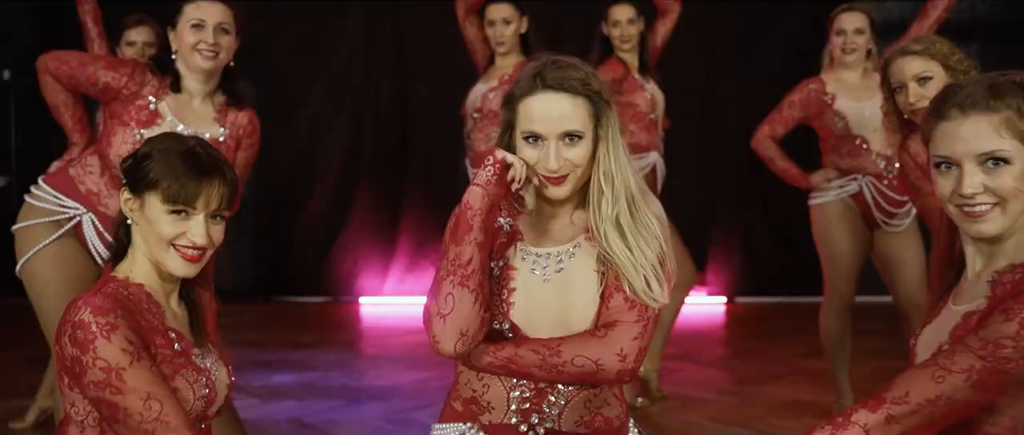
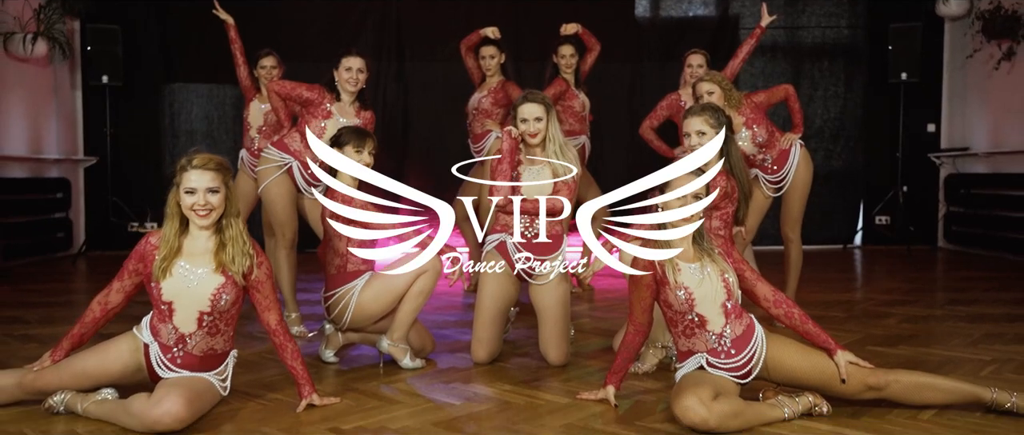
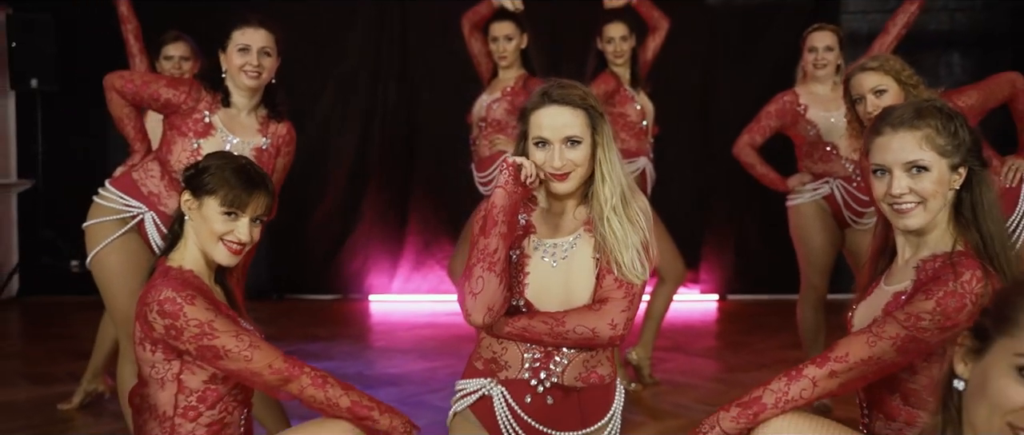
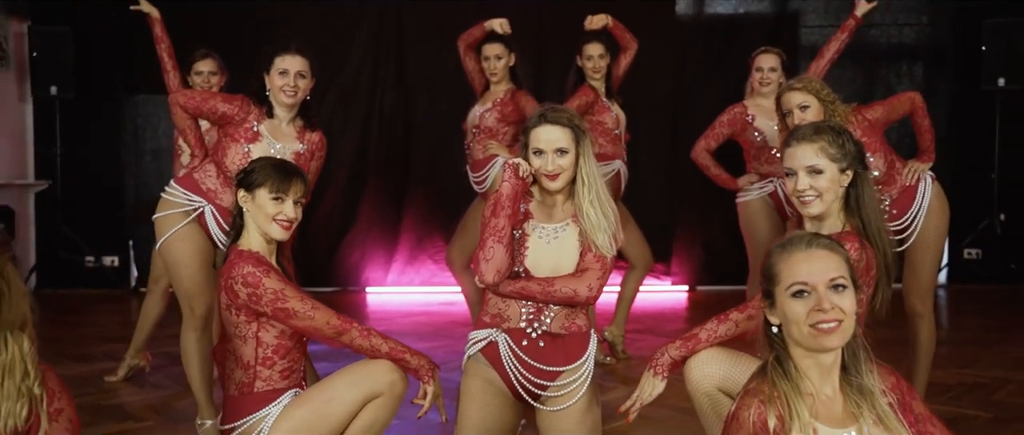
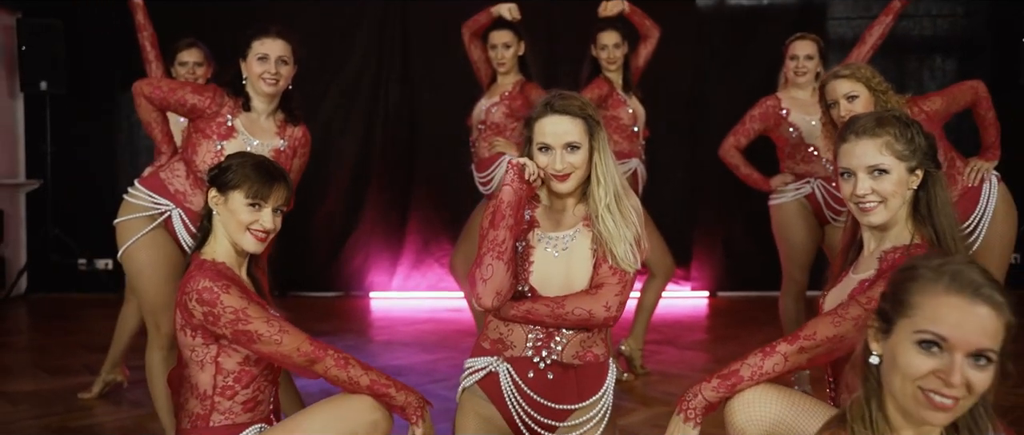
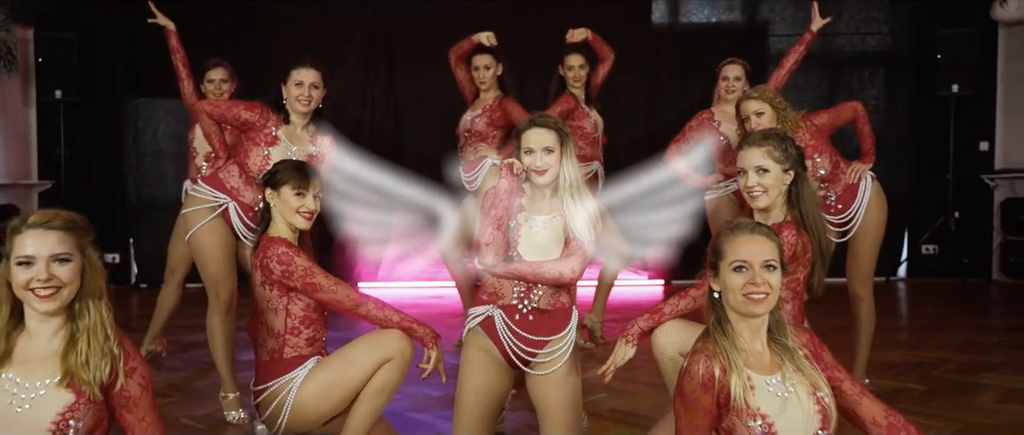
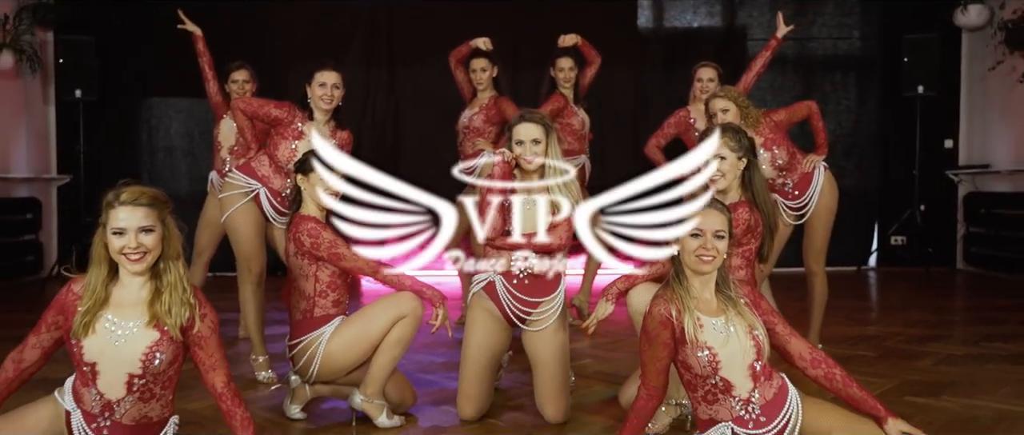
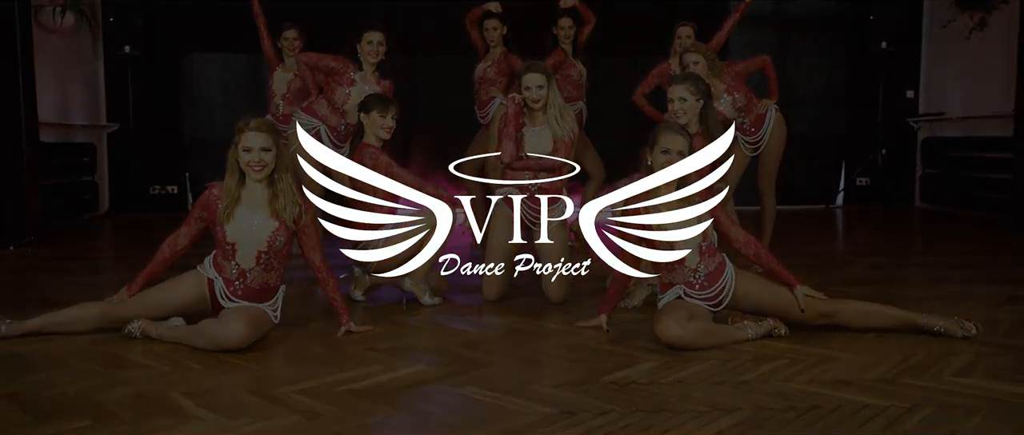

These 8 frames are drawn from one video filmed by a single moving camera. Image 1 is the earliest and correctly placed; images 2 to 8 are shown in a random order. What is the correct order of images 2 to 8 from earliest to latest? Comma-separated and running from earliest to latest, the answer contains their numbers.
3, 5, 4, 6, 7, 2, 8
